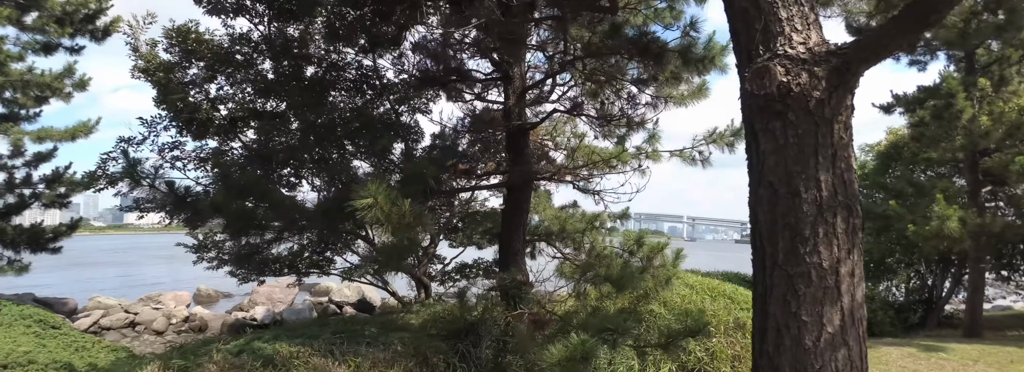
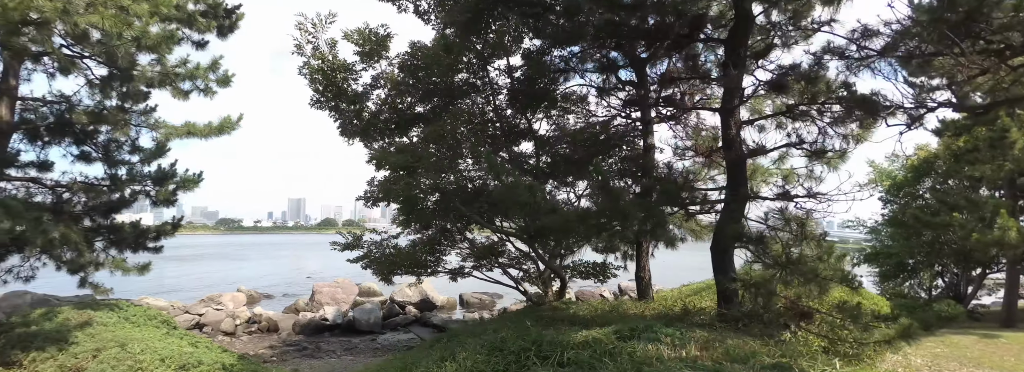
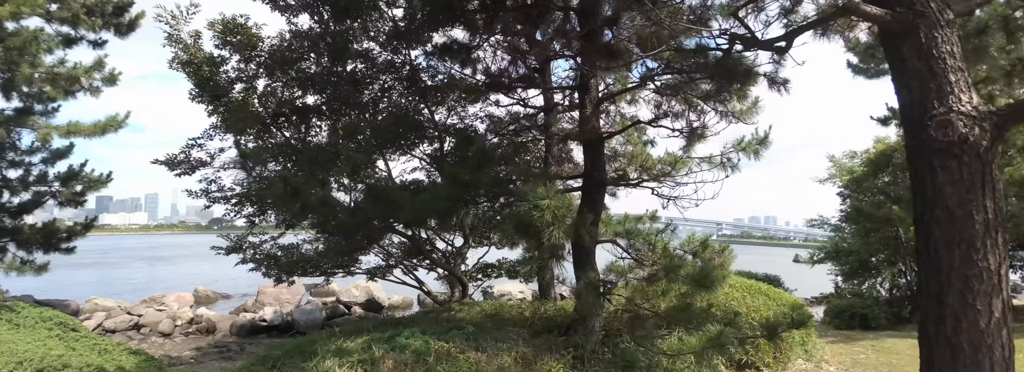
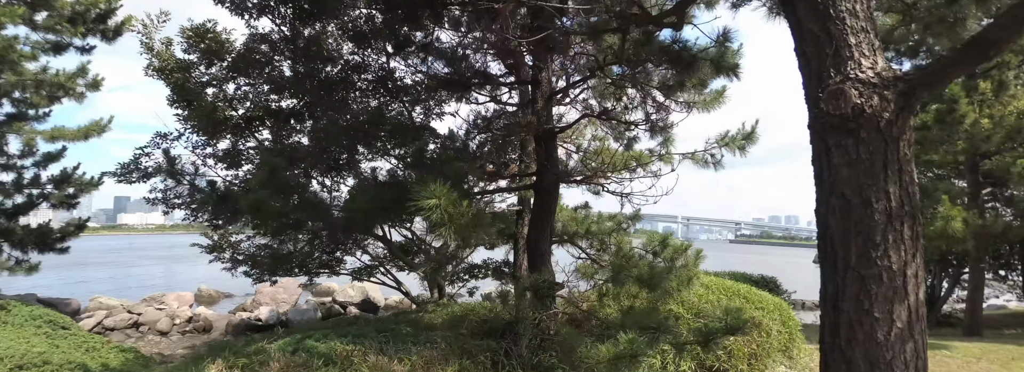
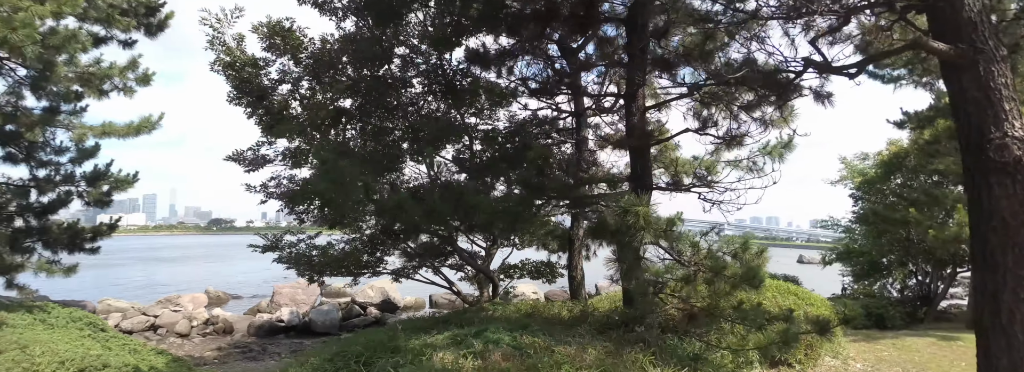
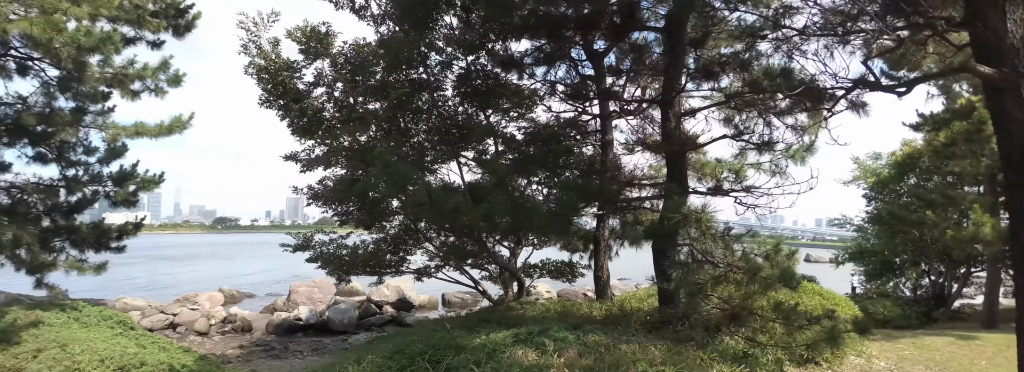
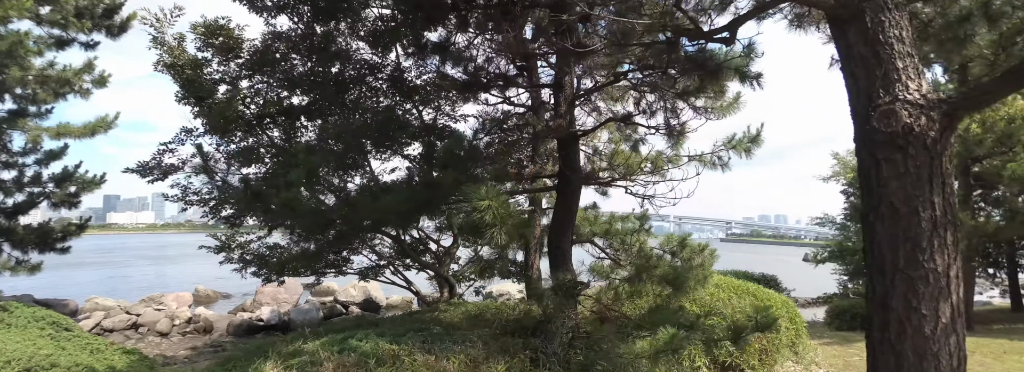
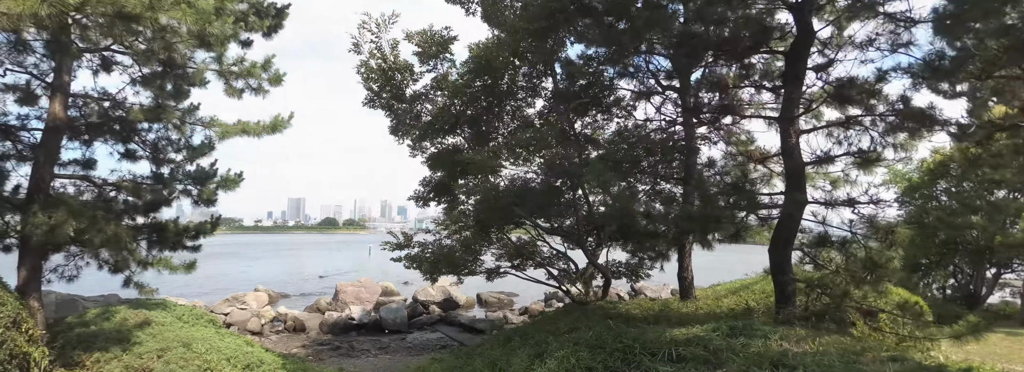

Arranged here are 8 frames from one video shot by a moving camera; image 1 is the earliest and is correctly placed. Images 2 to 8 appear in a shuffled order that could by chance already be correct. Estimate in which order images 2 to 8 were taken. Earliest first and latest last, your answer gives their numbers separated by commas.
4, 7, 3, 5, 6, 2, 8
